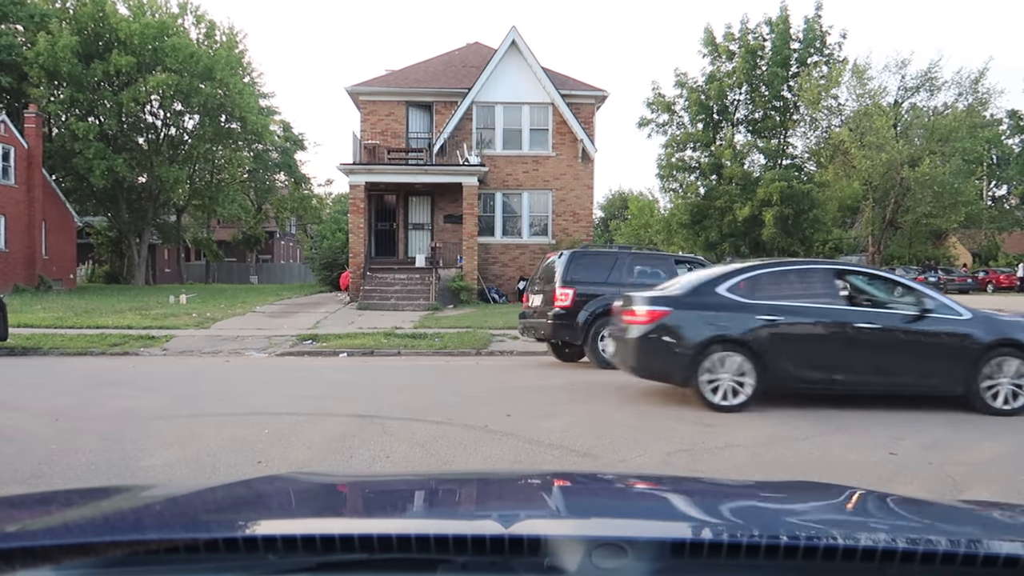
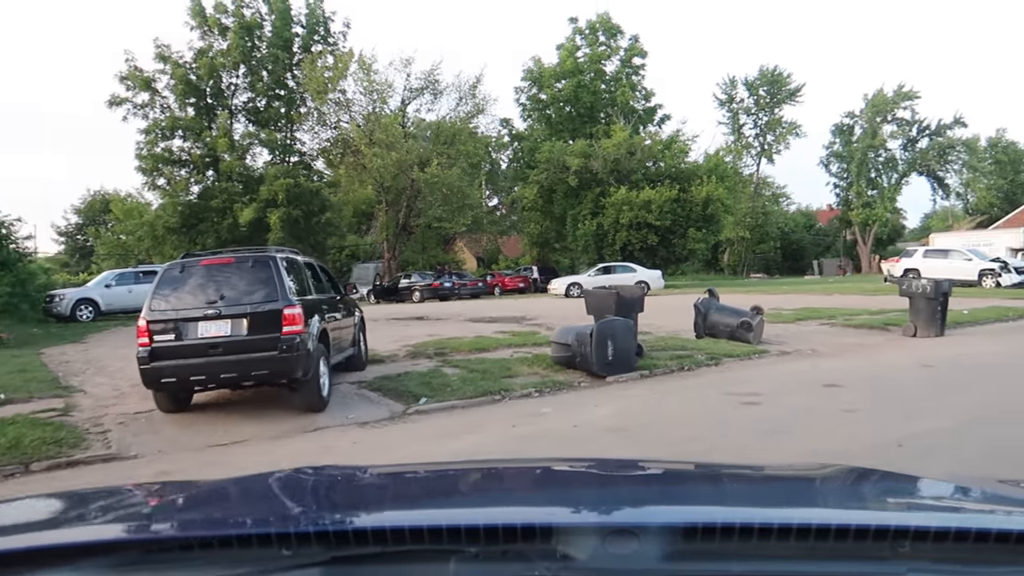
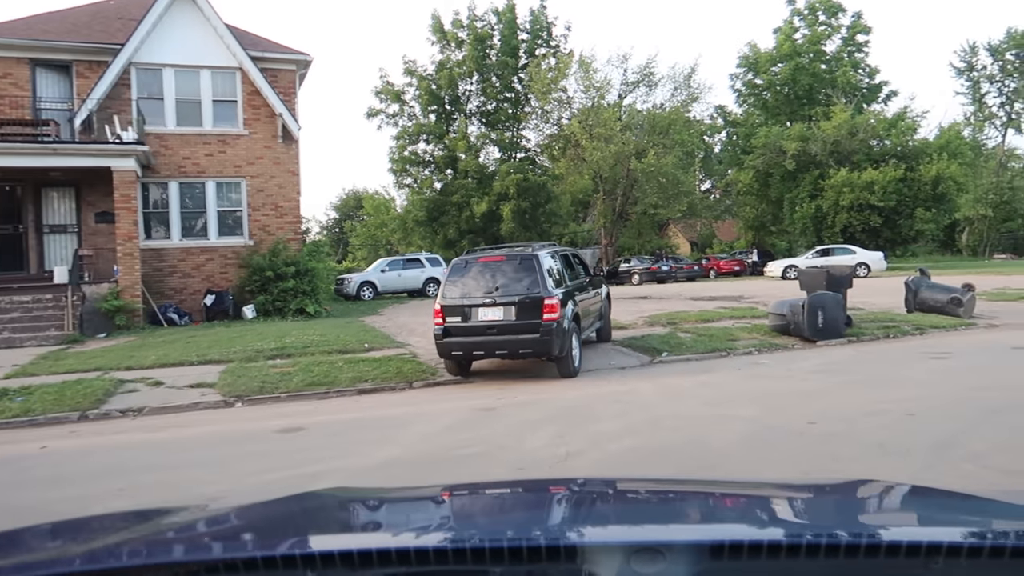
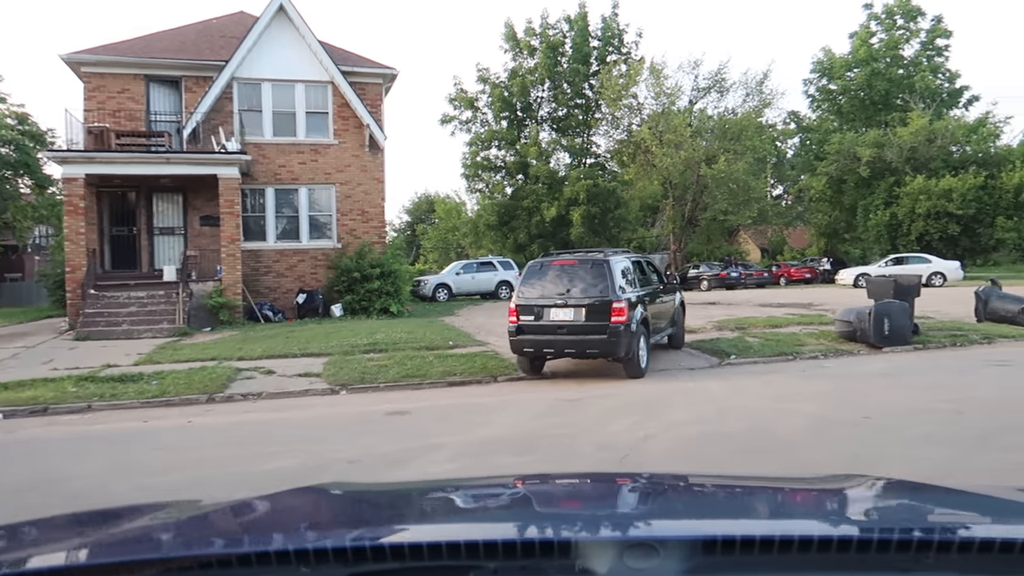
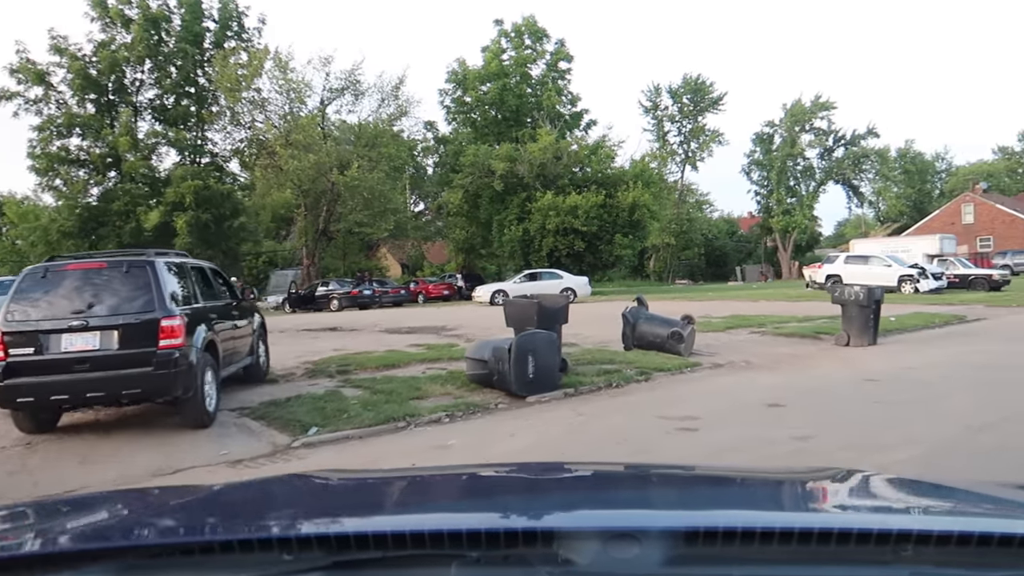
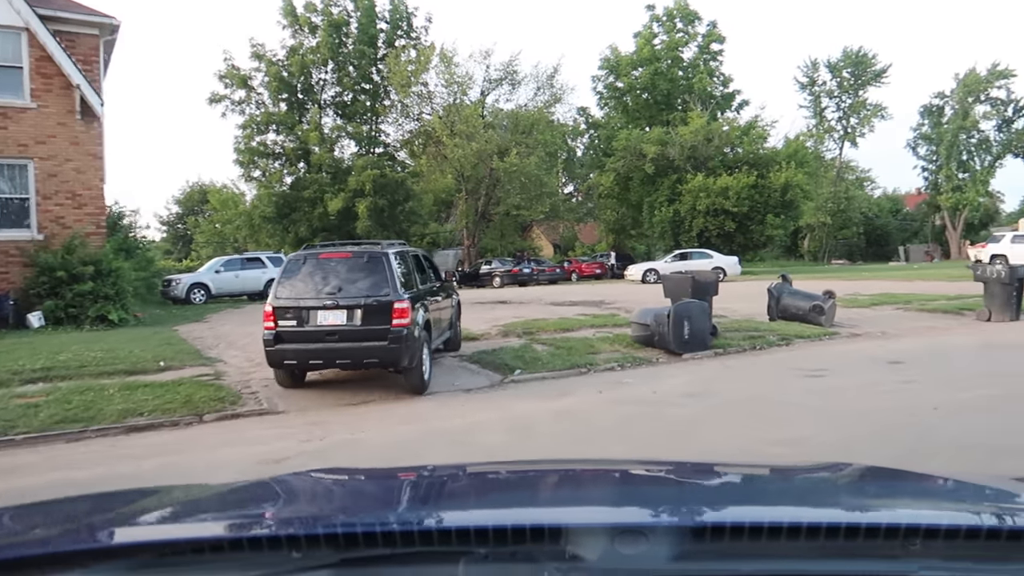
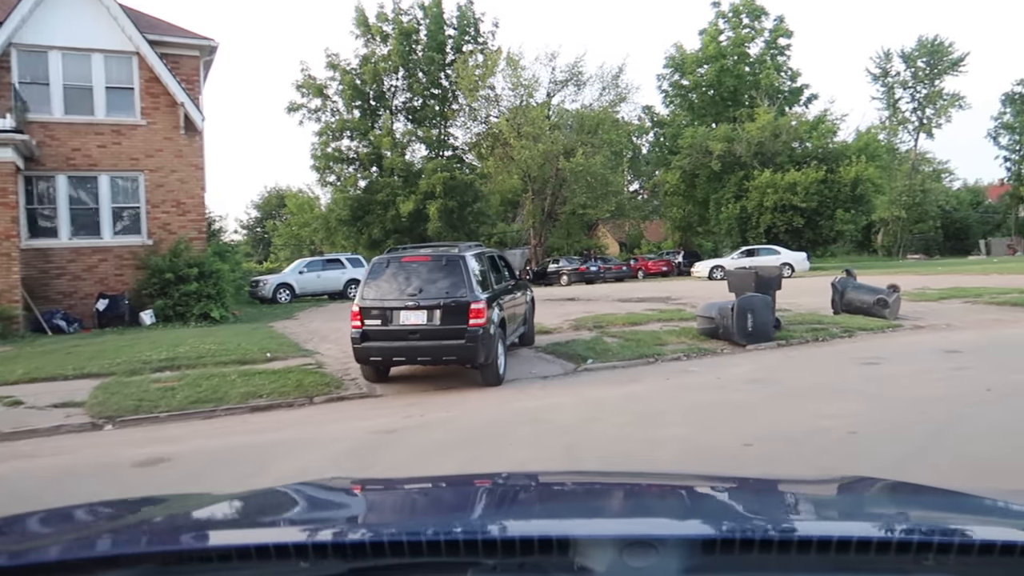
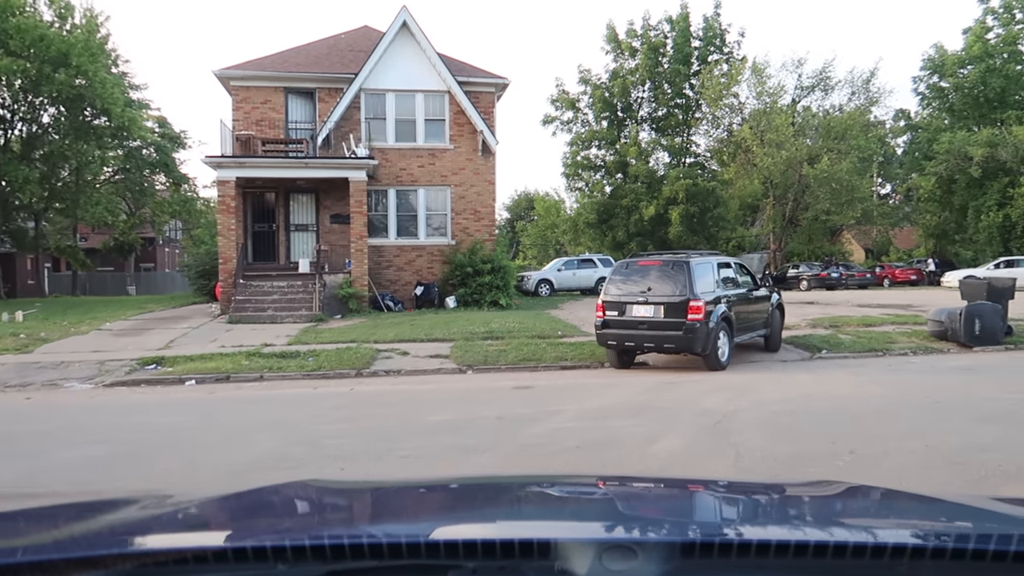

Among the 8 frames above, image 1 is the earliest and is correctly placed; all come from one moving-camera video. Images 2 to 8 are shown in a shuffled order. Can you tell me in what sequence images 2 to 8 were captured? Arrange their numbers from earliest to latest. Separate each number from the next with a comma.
8, 4, 3, 7, 6, 2, 5
